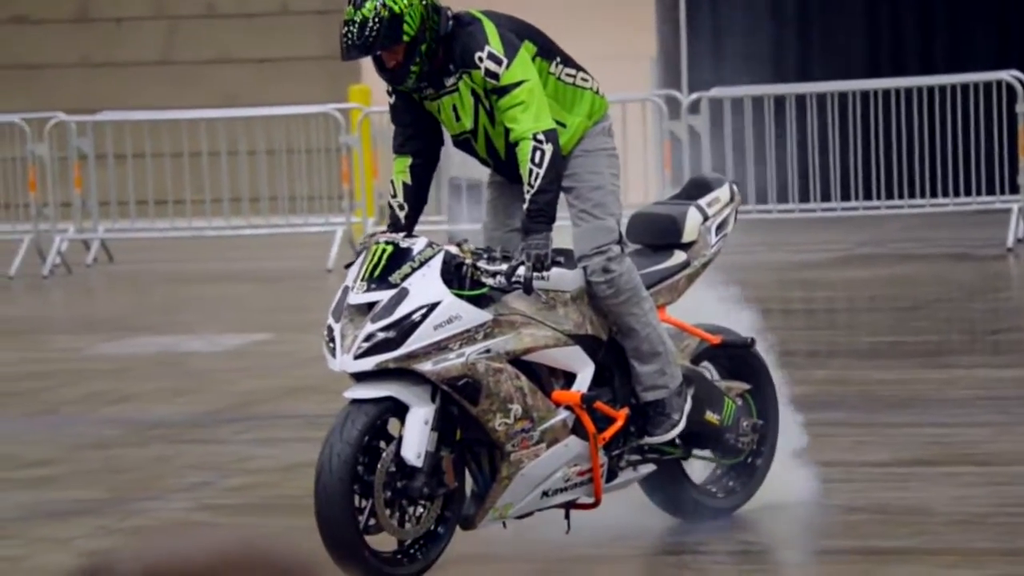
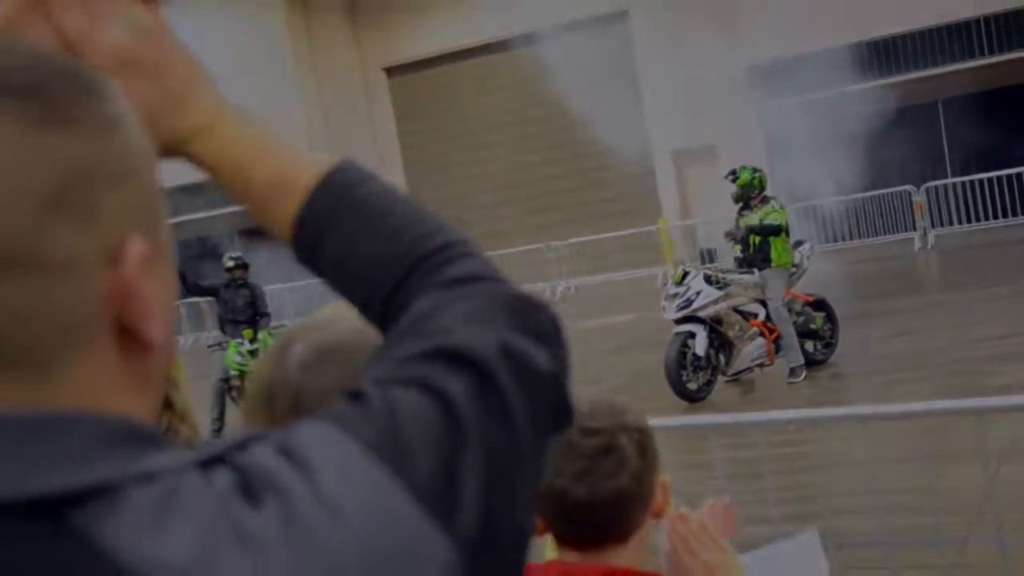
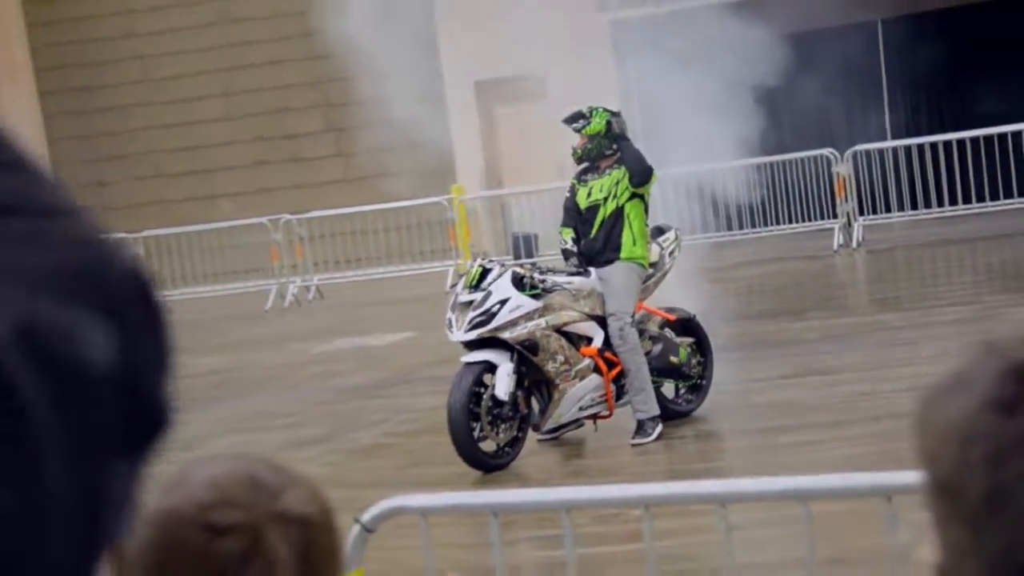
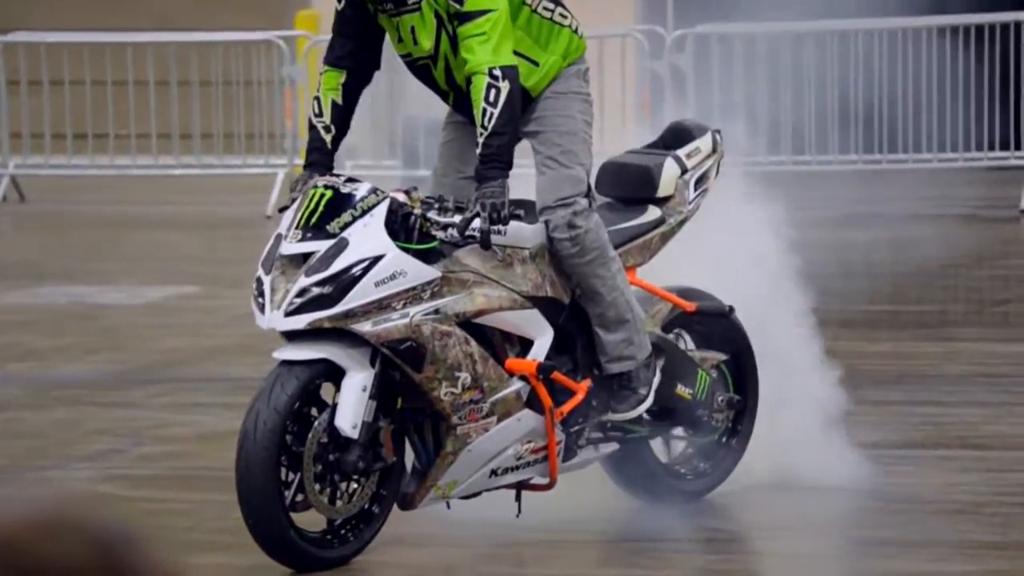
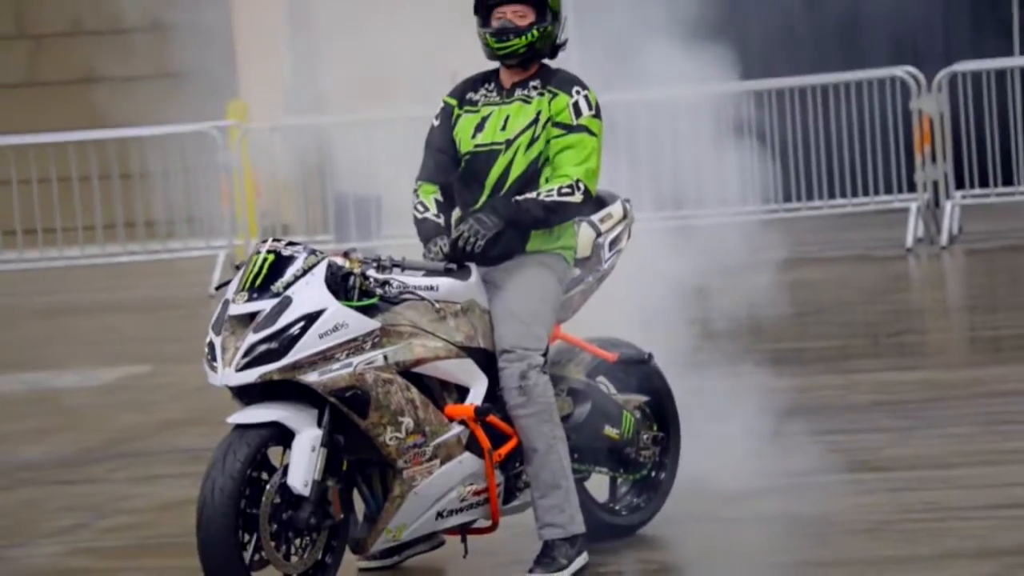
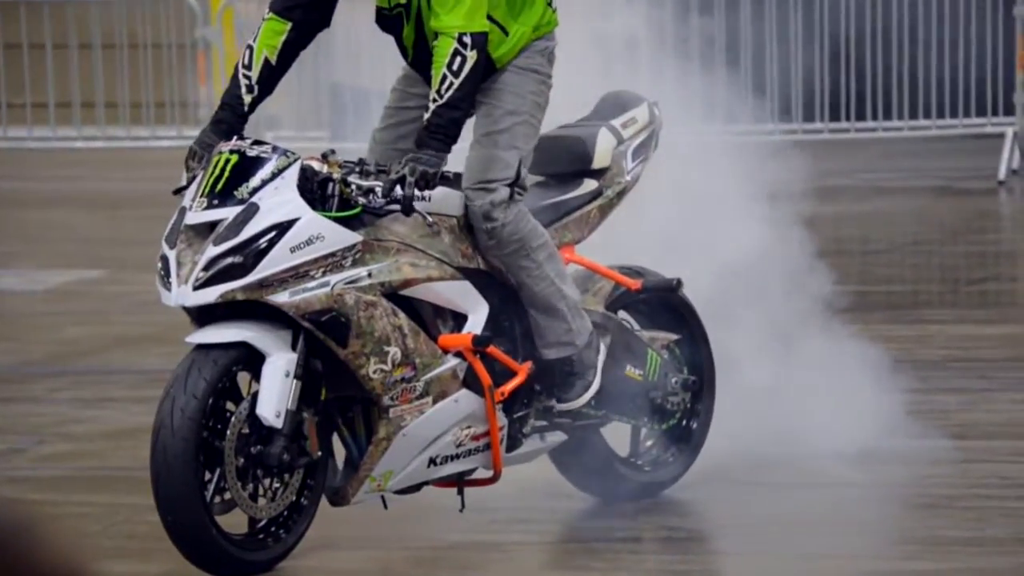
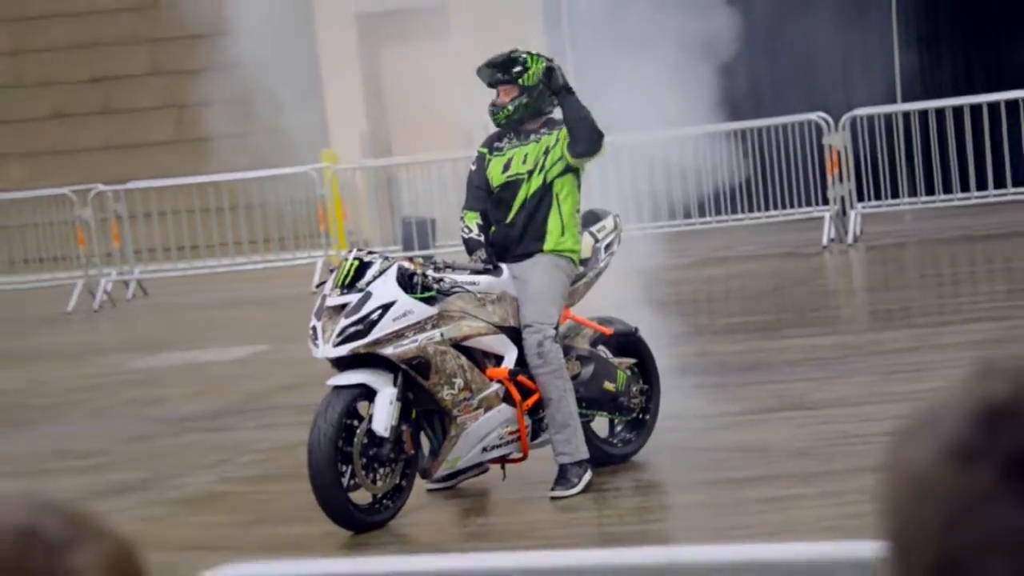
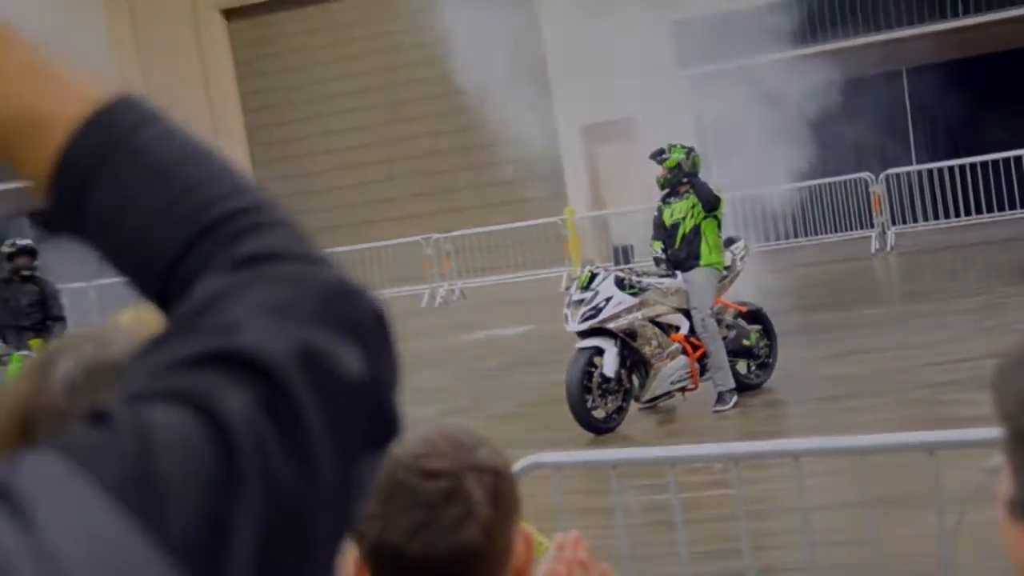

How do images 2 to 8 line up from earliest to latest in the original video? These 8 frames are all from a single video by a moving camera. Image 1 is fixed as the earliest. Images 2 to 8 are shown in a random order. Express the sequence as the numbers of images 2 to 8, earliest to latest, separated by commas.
4, 6, 5, 7, 3, 8, 2
